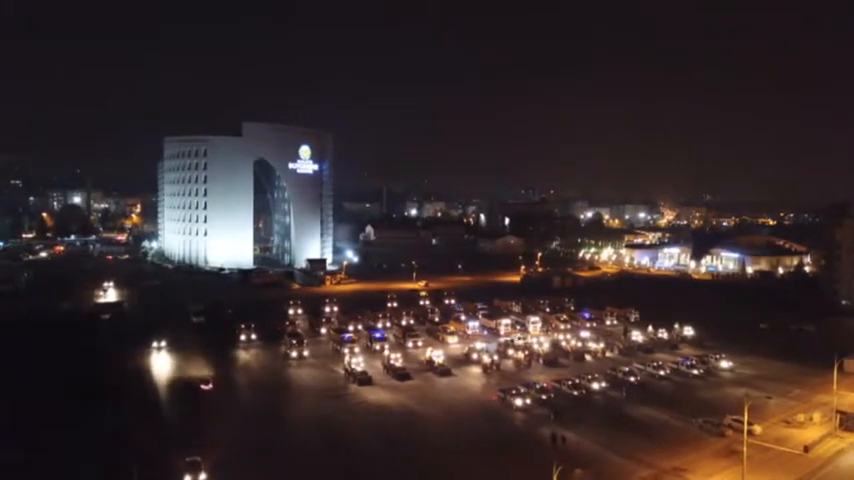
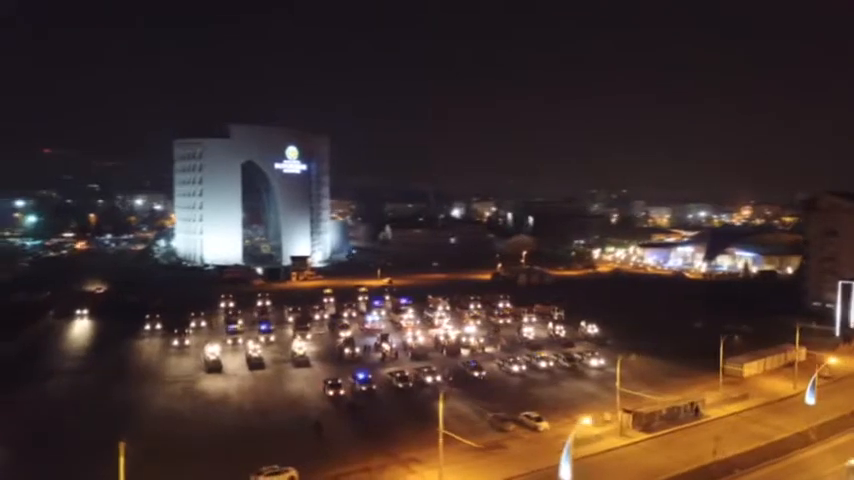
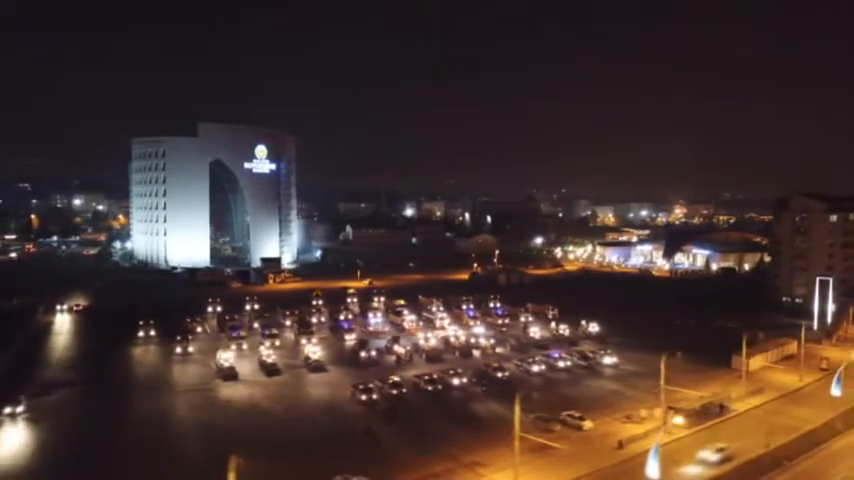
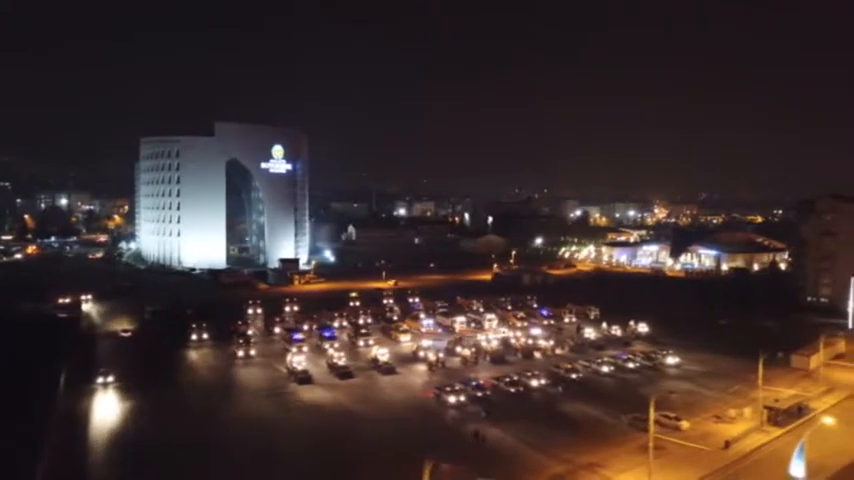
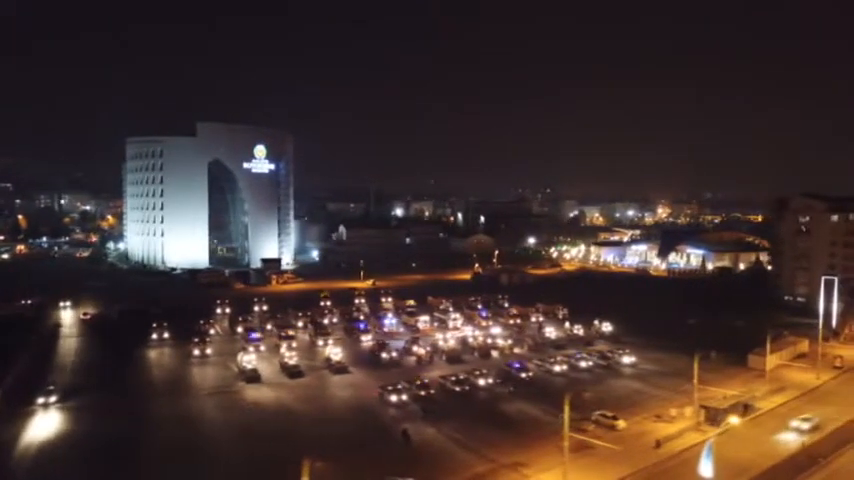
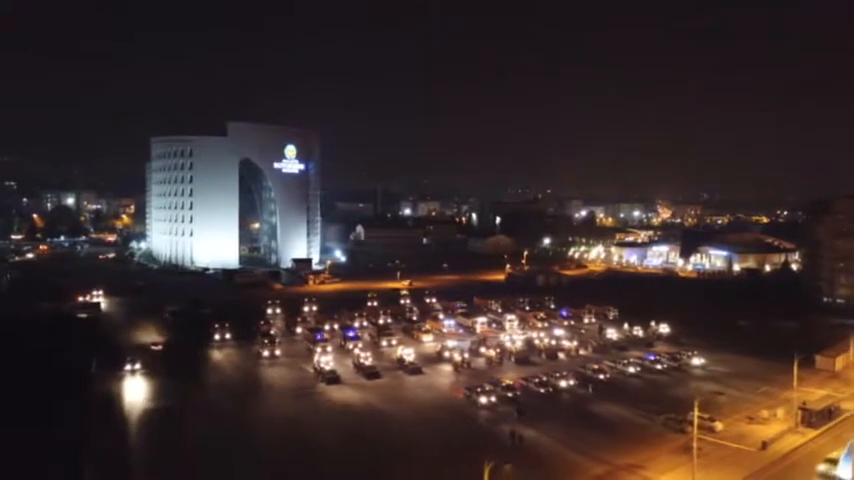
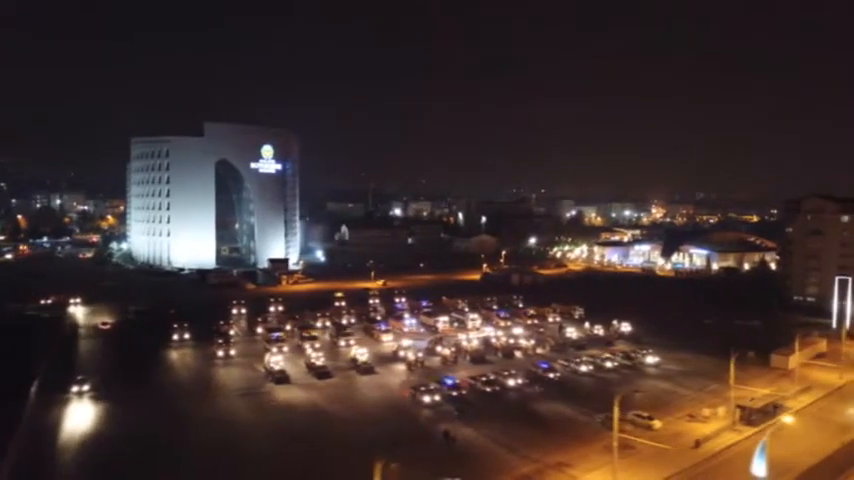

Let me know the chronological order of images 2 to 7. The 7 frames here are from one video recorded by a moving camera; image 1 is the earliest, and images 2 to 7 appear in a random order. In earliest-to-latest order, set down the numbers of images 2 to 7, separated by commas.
6, 4, 7, 5, 3, 2
